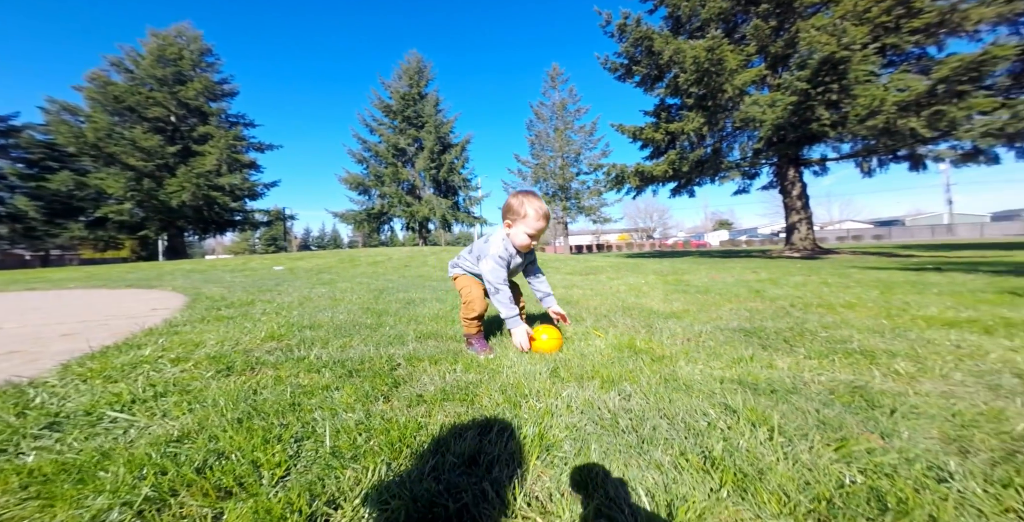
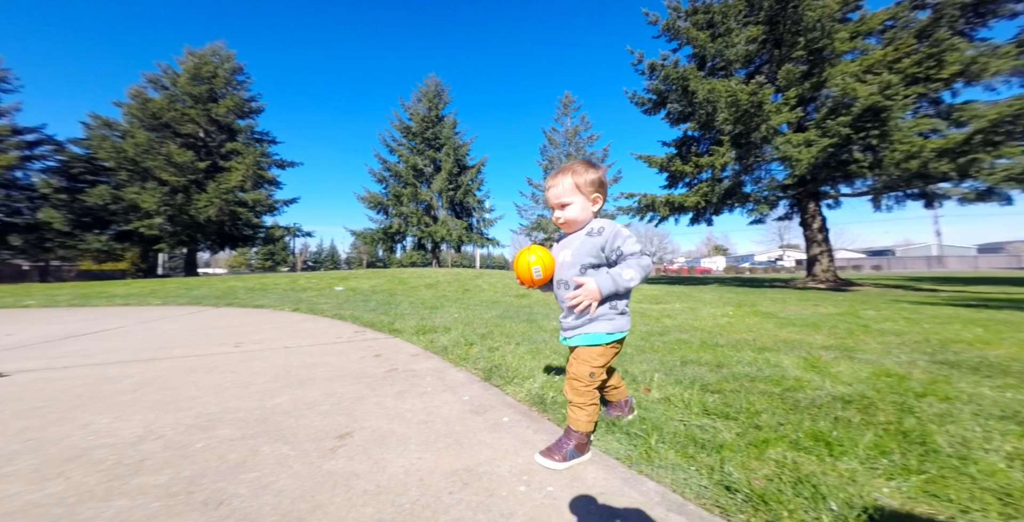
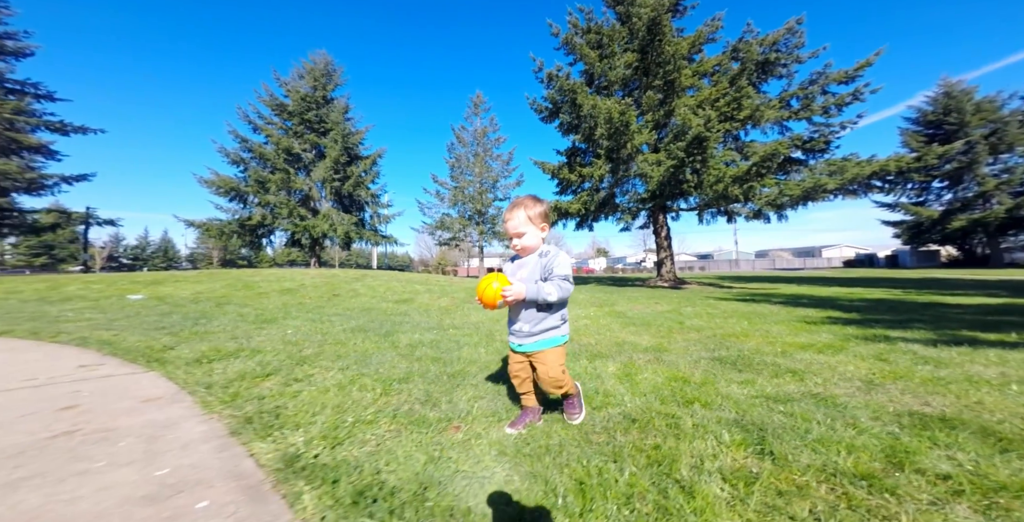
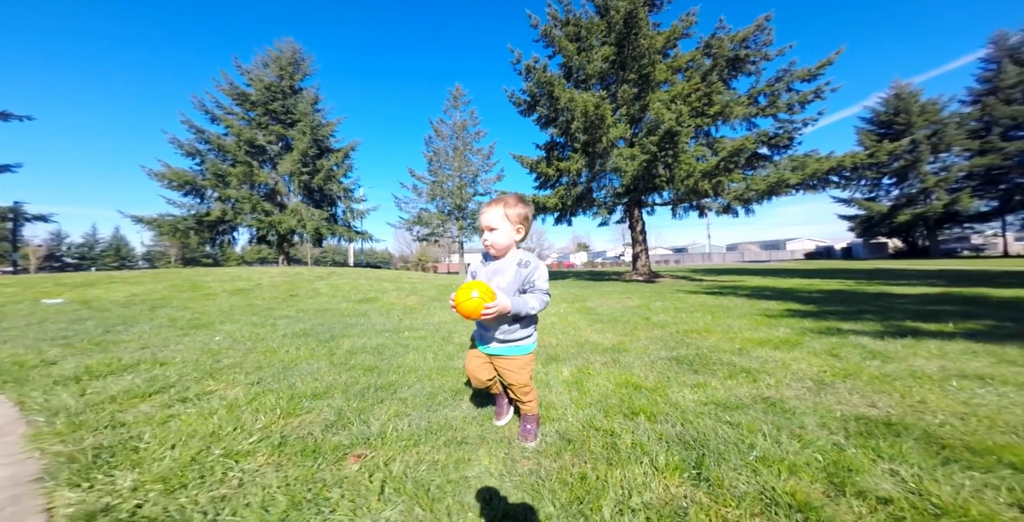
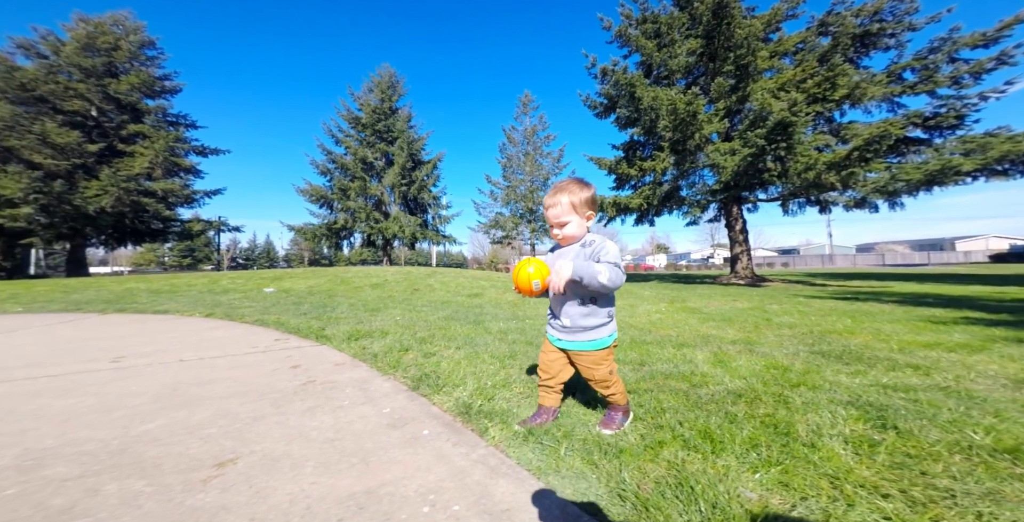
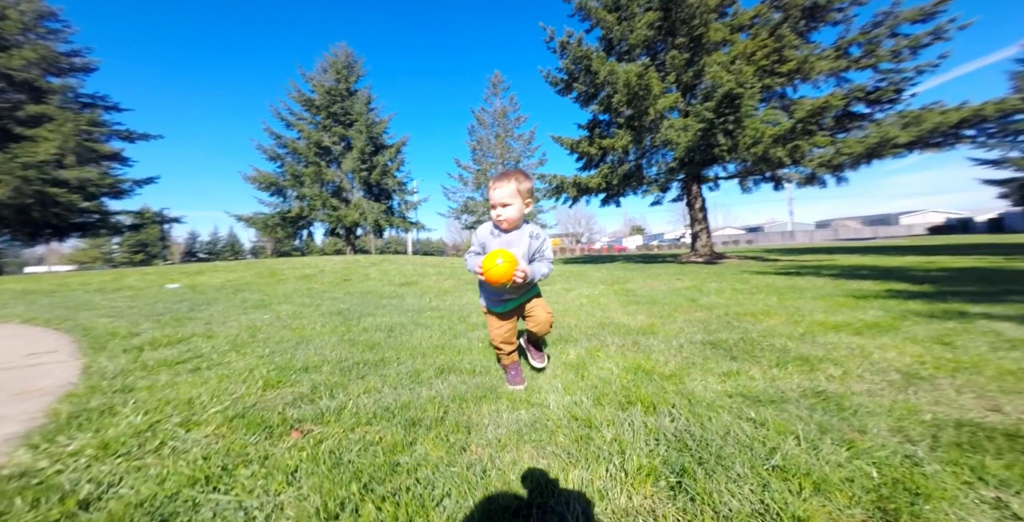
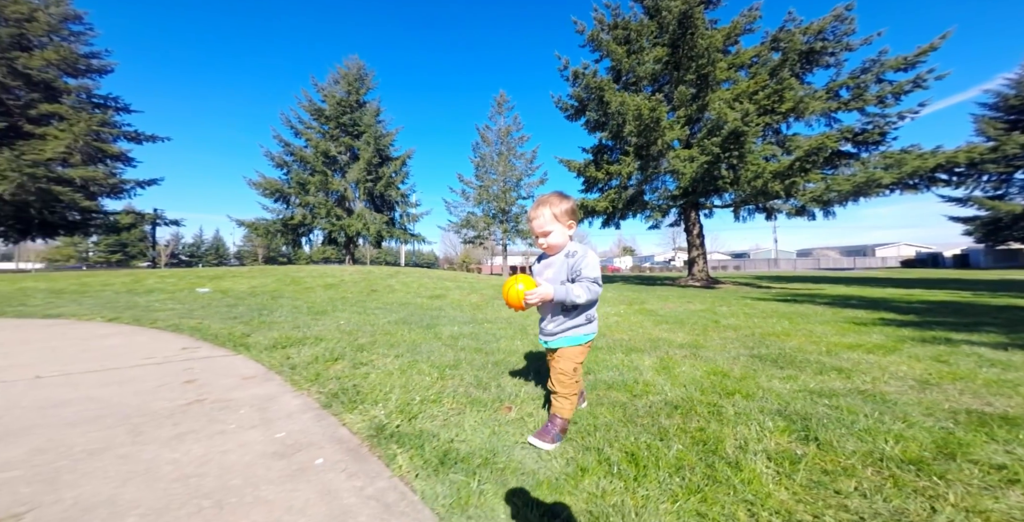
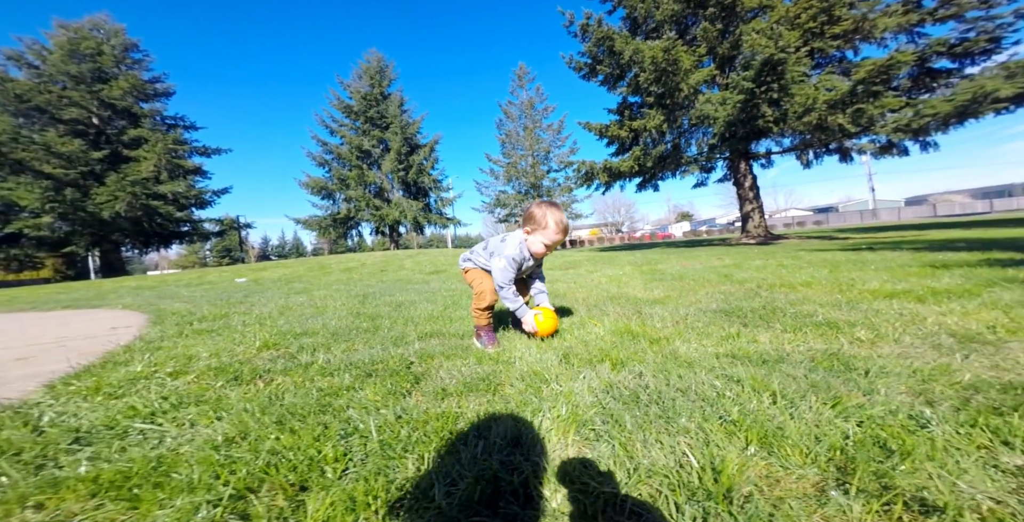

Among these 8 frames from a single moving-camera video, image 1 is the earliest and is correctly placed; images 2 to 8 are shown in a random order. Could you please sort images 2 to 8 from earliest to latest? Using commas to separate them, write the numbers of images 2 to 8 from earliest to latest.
8, 6, 4, 3, 7, 5, 2
